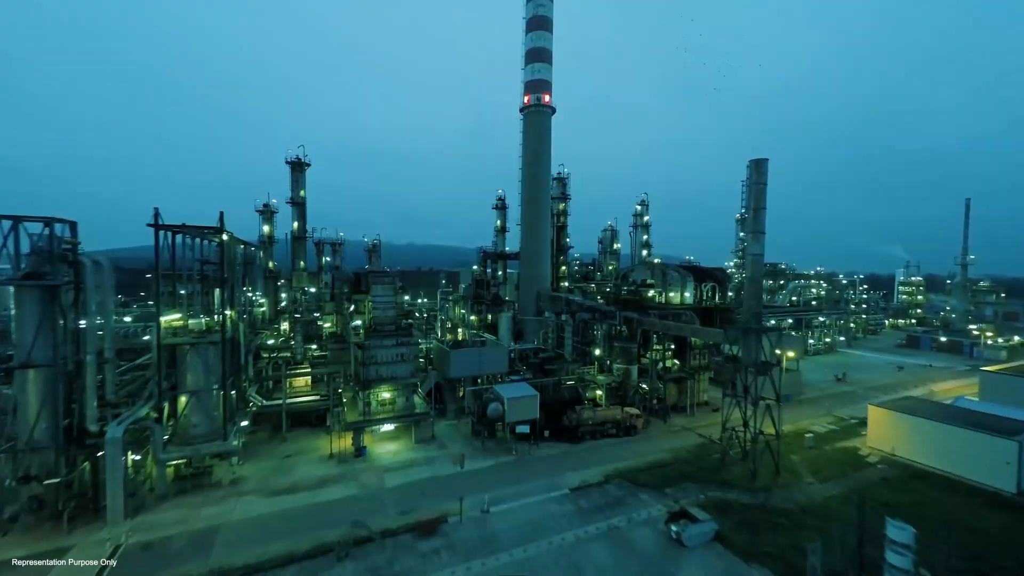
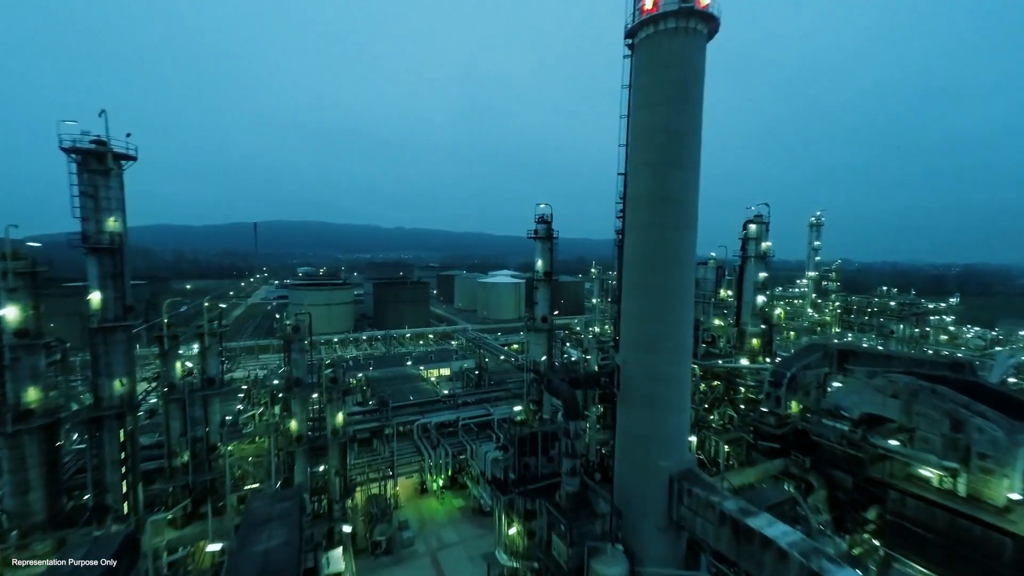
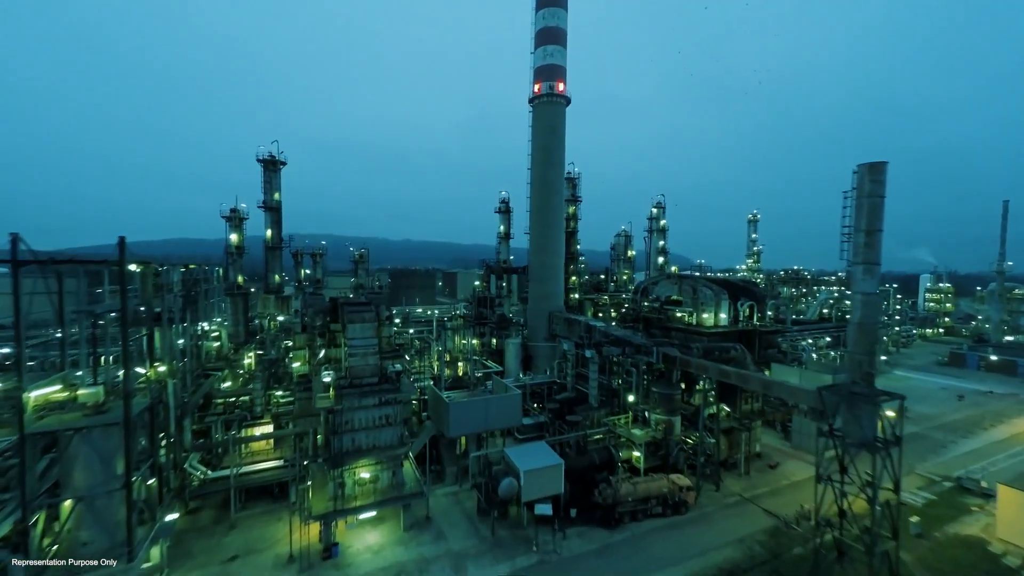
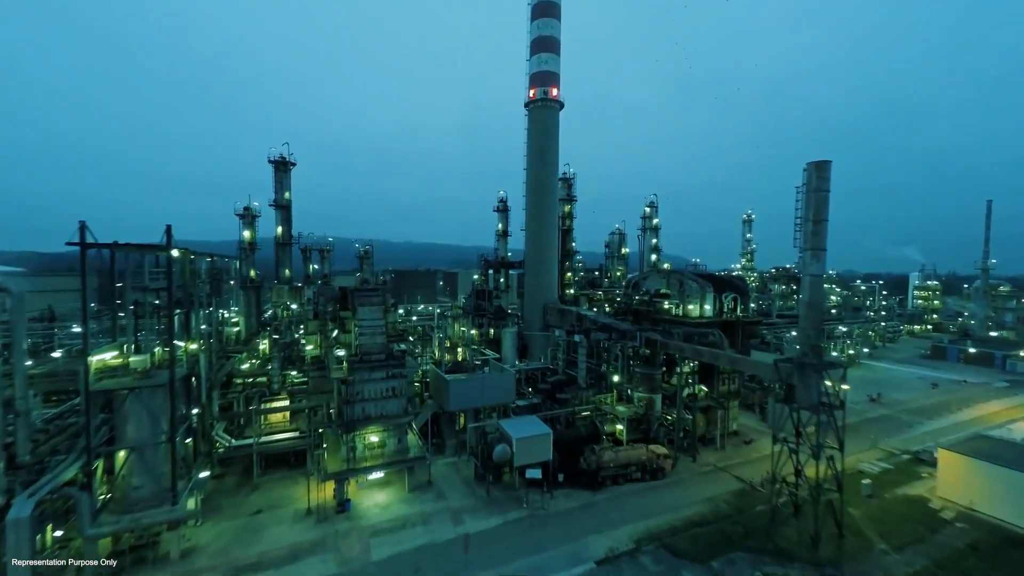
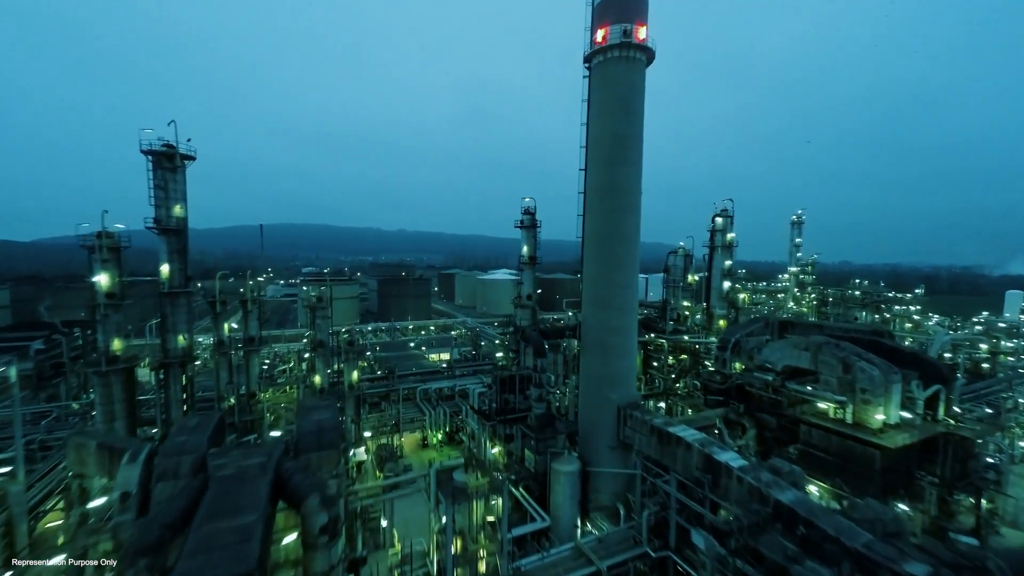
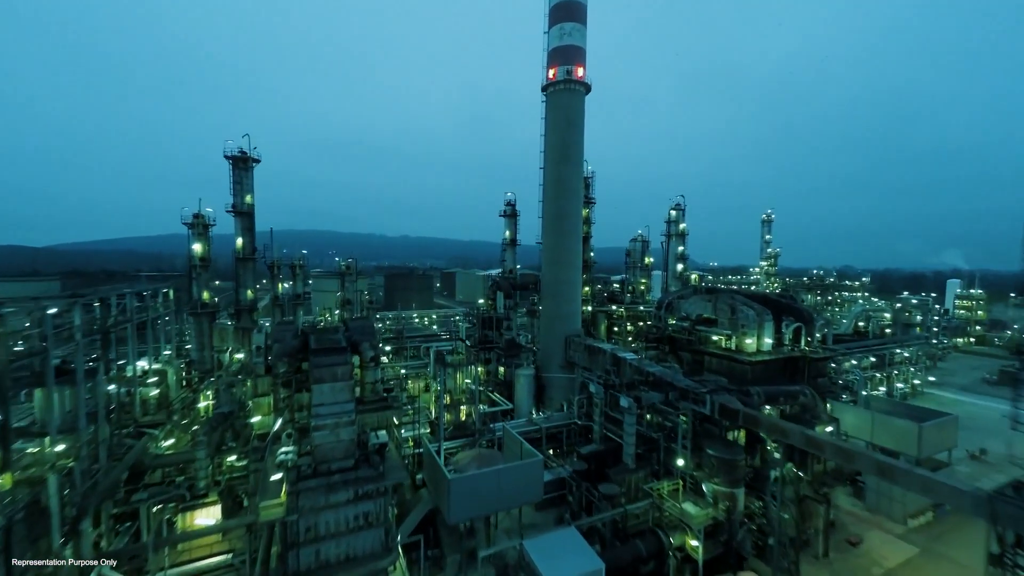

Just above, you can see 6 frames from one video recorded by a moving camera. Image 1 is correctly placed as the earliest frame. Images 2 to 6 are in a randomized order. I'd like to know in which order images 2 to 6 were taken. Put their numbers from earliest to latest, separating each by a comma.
4, 3, 6, 5, 2
